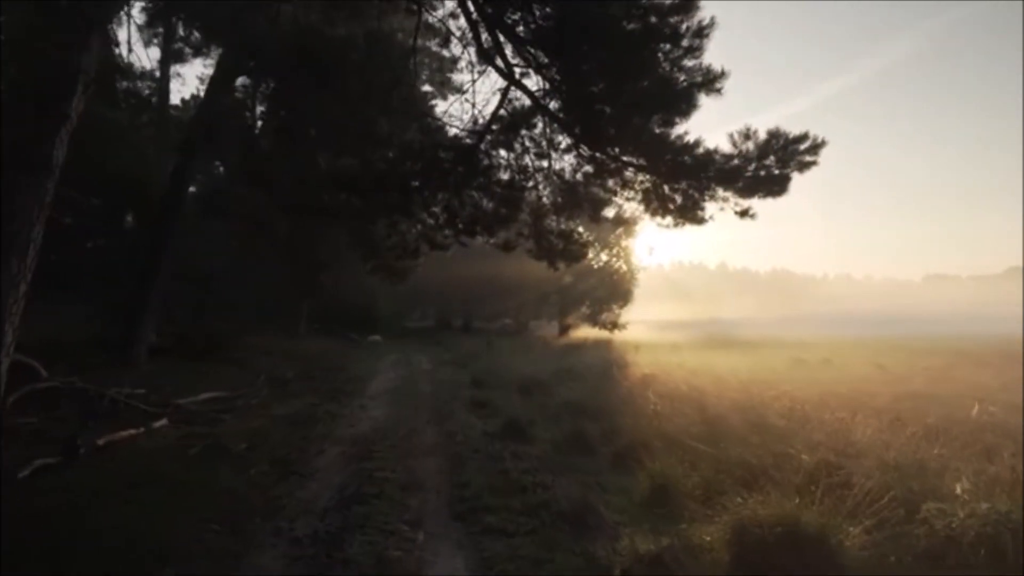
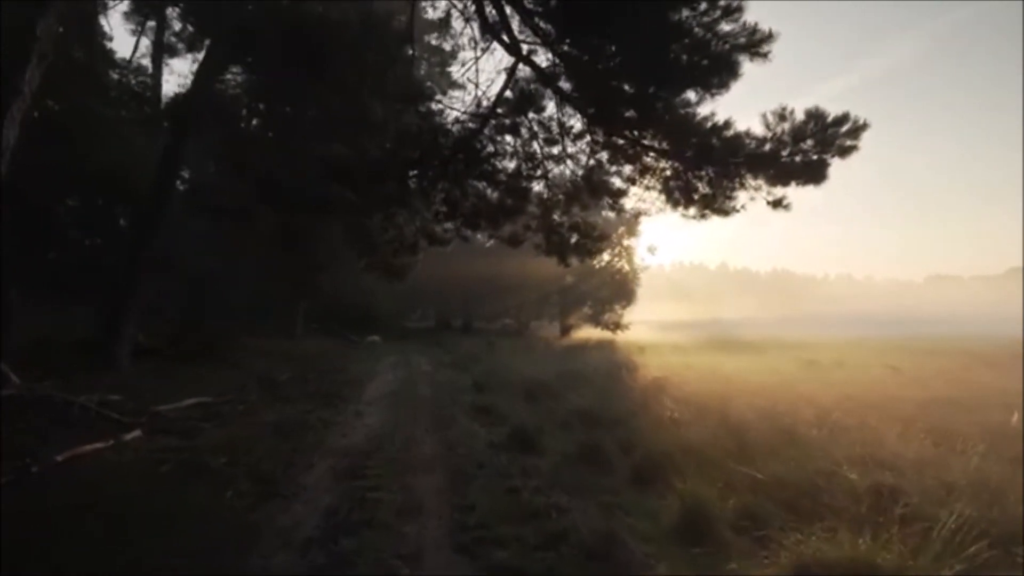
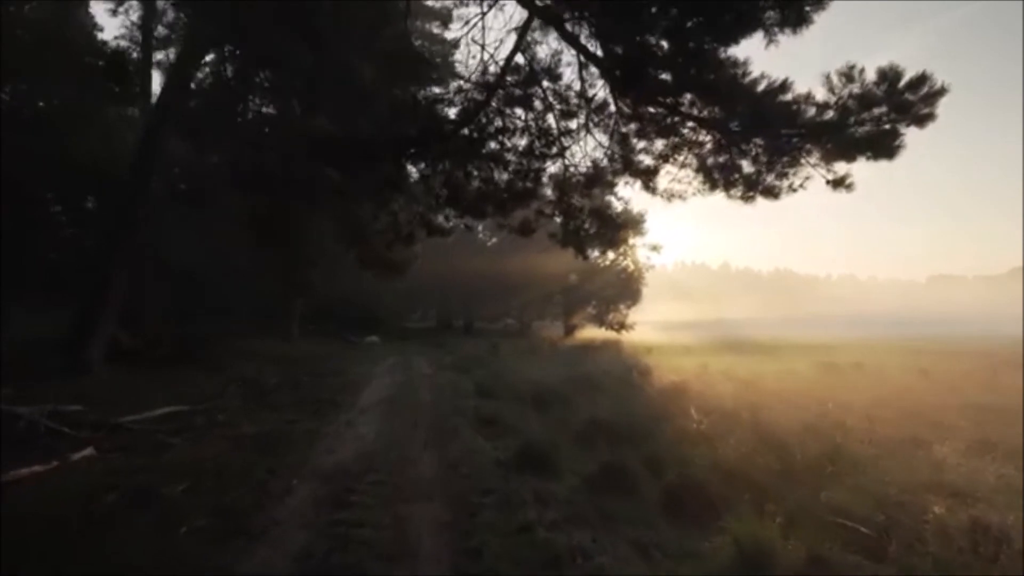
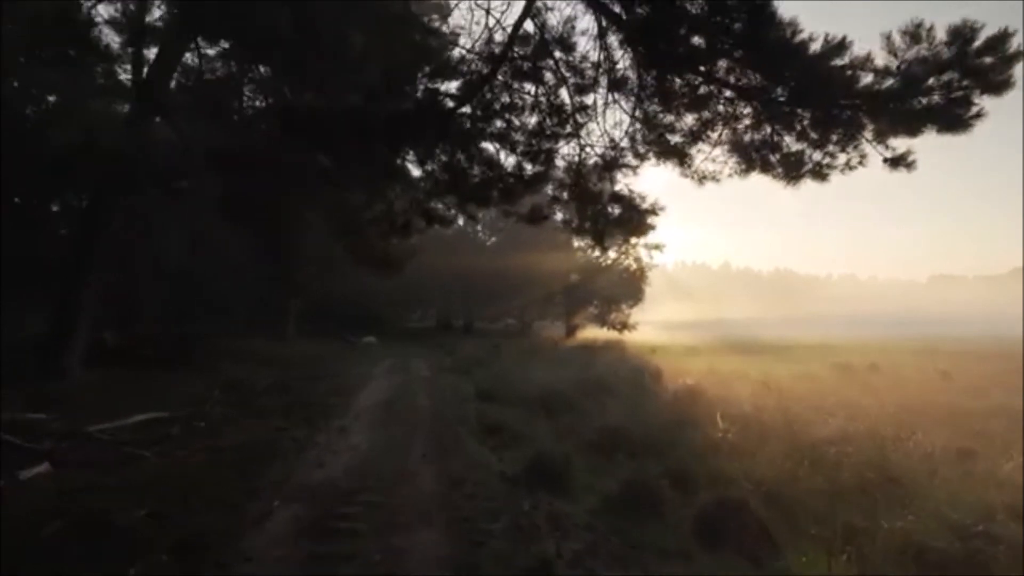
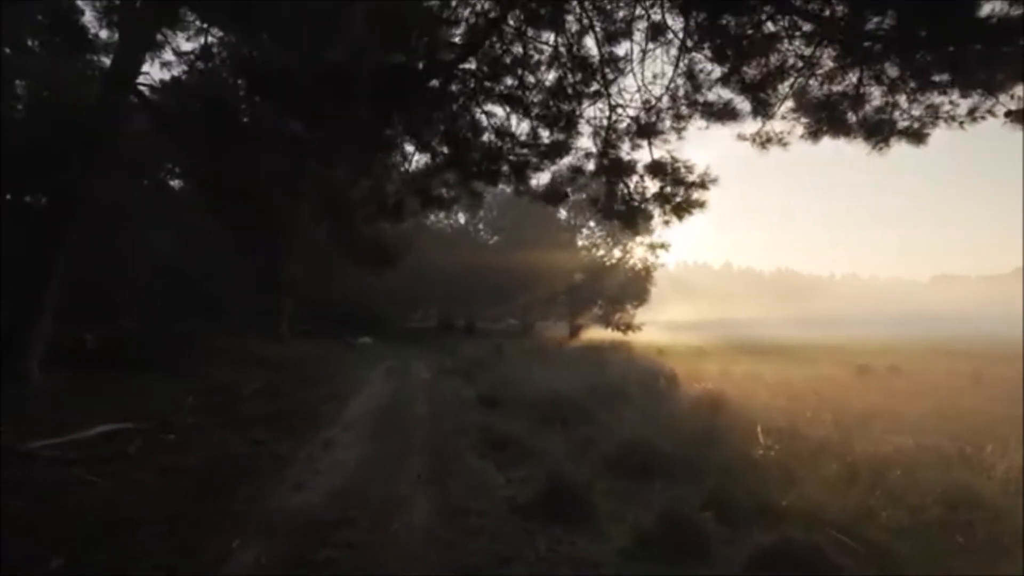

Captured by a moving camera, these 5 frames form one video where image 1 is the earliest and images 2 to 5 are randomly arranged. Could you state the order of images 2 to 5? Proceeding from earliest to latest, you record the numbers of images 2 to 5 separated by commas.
2, 3, 4, 5
